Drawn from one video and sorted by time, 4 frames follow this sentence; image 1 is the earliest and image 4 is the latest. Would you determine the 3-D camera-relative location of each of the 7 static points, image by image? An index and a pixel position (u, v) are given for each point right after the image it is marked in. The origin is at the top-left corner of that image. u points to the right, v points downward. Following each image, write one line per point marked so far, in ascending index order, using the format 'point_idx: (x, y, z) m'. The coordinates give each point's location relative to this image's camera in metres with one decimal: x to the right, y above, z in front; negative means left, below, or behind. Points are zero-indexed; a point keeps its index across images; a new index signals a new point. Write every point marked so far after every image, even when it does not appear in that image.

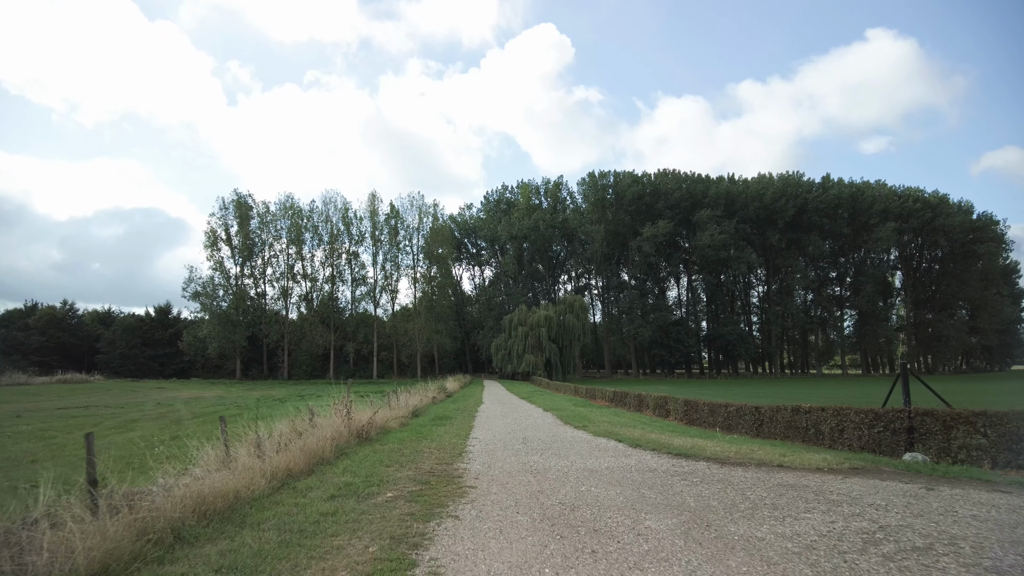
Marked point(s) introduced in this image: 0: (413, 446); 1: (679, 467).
0: (-1.6, -2.5, +7.9) m
1: (+2.1, -2.2, +6.2) m
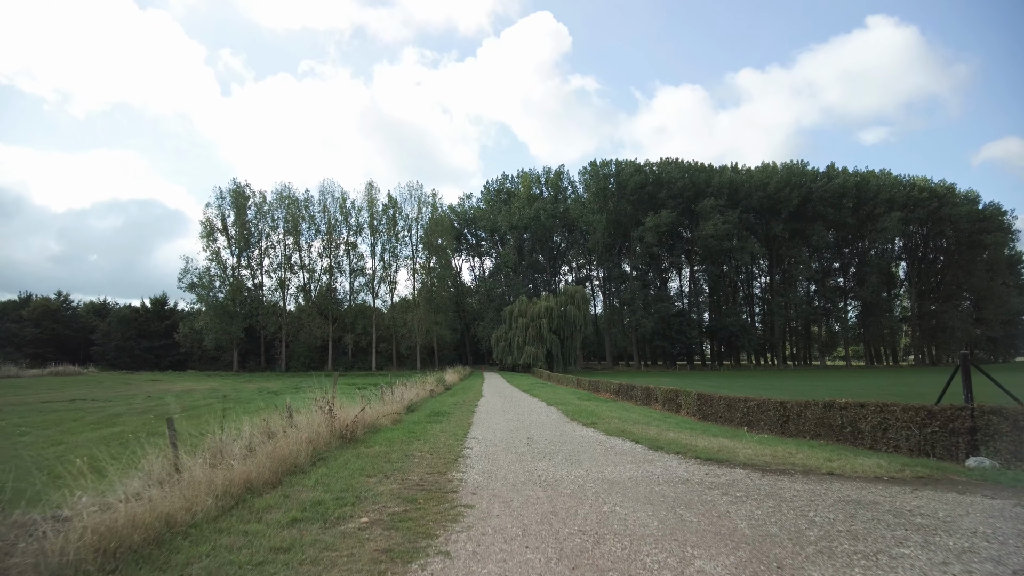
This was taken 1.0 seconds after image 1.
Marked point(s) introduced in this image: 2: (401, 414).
0: (-1.5, -2.2, +6.9) m
1: (+2.1, -2.0, +5.2) m
2: (-2.7, -3.0, +12.0) m
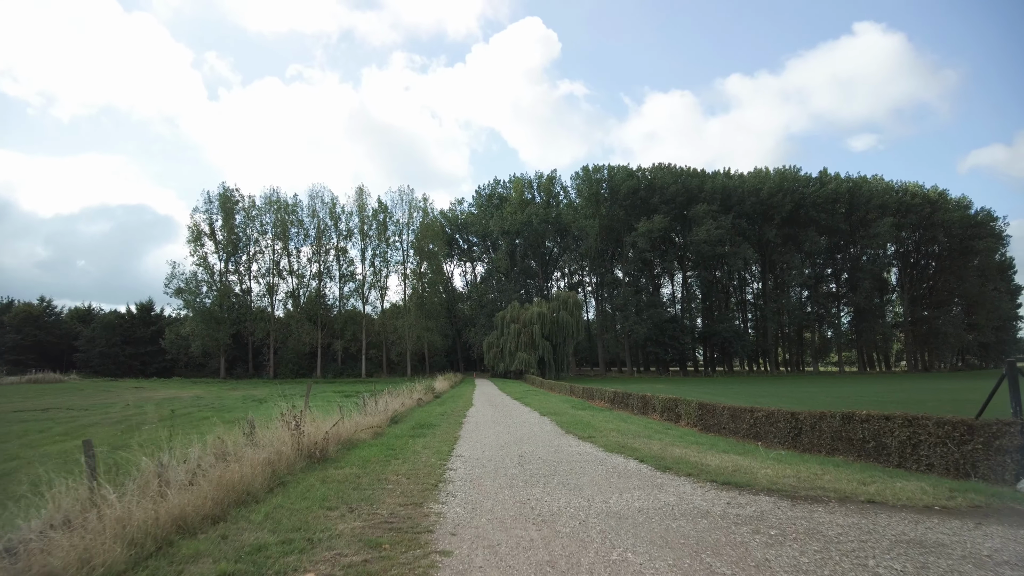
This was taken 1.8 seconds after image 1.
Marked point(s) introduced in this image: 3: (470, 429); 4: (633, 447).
0: (-1.6, -2.2, +6.1) m
1: (+2.0, -1.9, +4.4) m
2: (-2.9, -3.1, +11.1) m
3: (-0.9, -3.0, +10.5) m
4: (+2.0, -2.6, +8.3) m
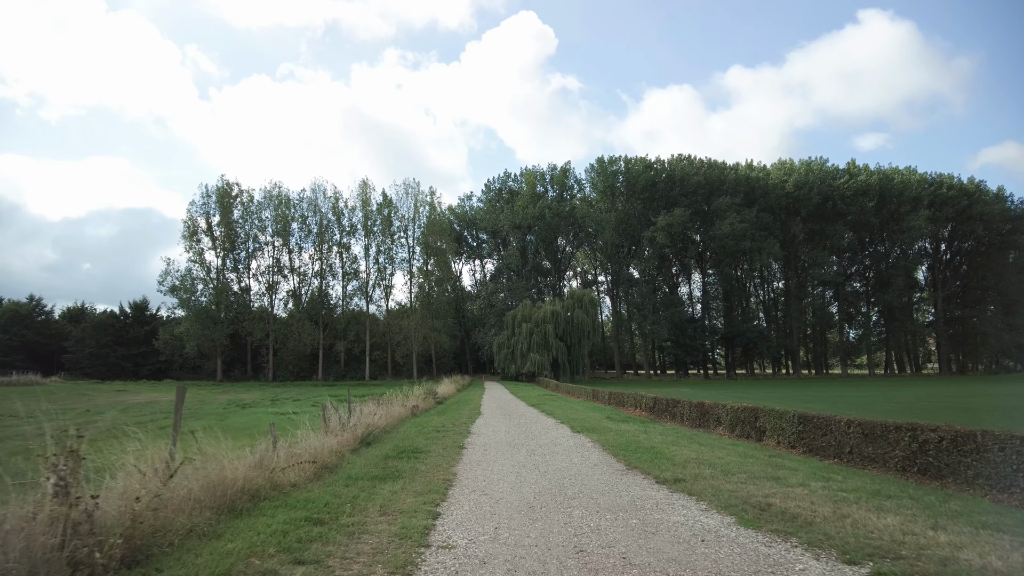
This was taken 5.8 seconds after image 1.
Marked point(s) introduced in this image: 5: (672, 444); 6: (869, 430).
0: (-1.3, -1.5, +2.2) m
1: (+2.3, -1.2, +0.4) m
2: (-2.5, -2.4, +7.2) m
3: (-0.5, -2.3, +6.5) m
4: (+2.3, -1.9, +4.3) m
5: (+2.9, -2.7, +8.7) m
6: (+5.5, -2.1, +7.5) m
